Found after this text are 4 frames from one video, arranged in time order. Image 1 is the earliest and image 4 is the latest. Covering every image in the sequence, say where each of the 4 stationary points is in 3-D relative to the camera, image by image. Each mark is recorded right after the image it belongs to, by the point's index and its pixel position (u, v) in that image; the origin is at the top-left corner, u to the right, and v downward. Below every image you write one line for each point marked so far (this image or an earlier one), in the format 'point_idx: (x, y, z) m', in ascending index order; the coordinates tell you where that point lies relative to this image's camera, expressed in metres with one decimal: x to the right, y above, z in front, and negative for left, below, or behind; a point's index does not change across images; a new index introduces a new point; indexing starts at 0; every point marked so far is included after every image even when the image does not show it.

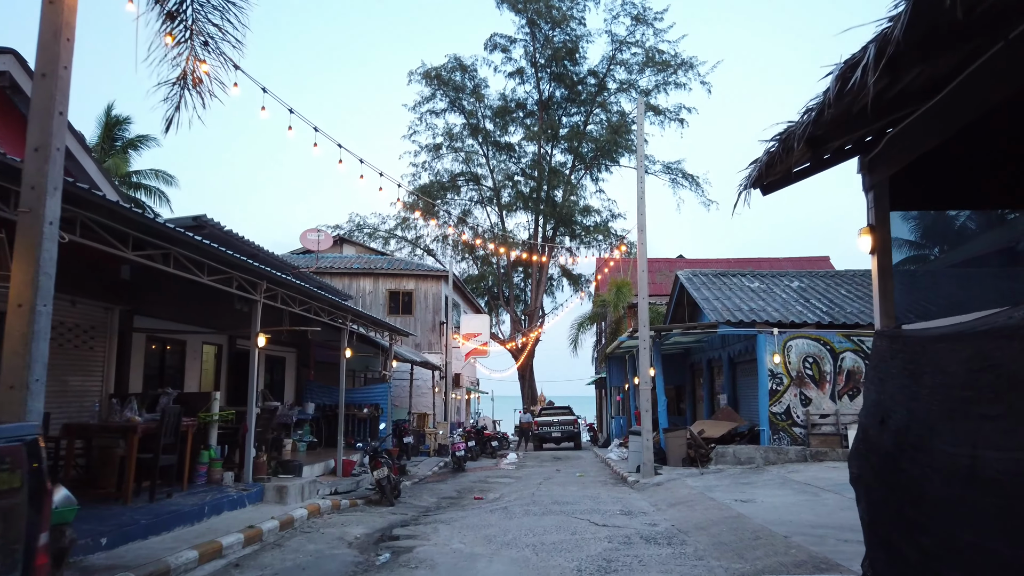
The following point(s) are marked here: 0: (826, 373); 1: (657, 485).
0: (+7.2, -2.0, +15.4) m
1: (+3.0, -4.1, +13.7) m
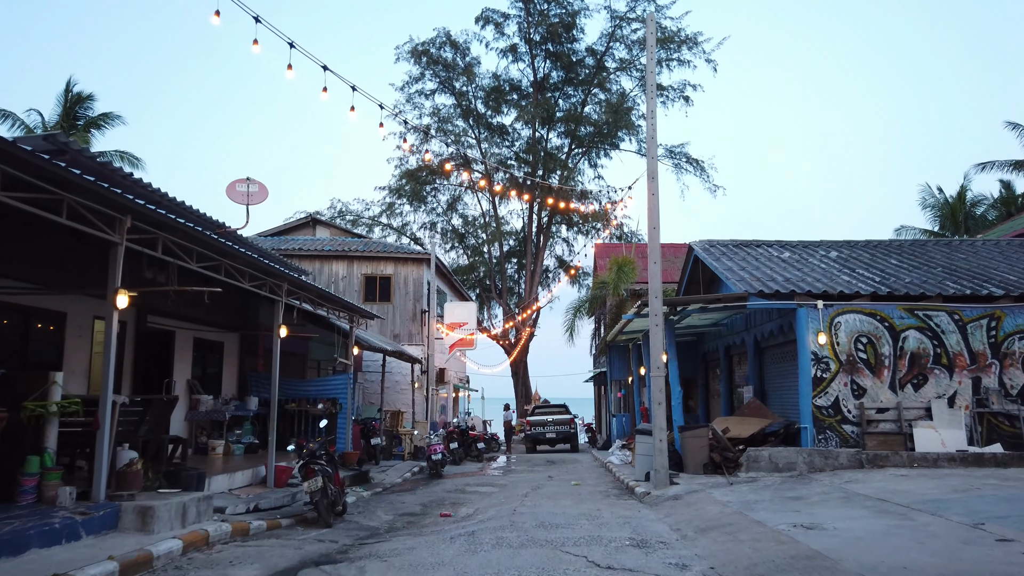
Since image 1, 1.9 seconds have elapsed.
0: (+6.8, -1.3, +12.3) m
1: (+2.6, -3.4, +10.6) m
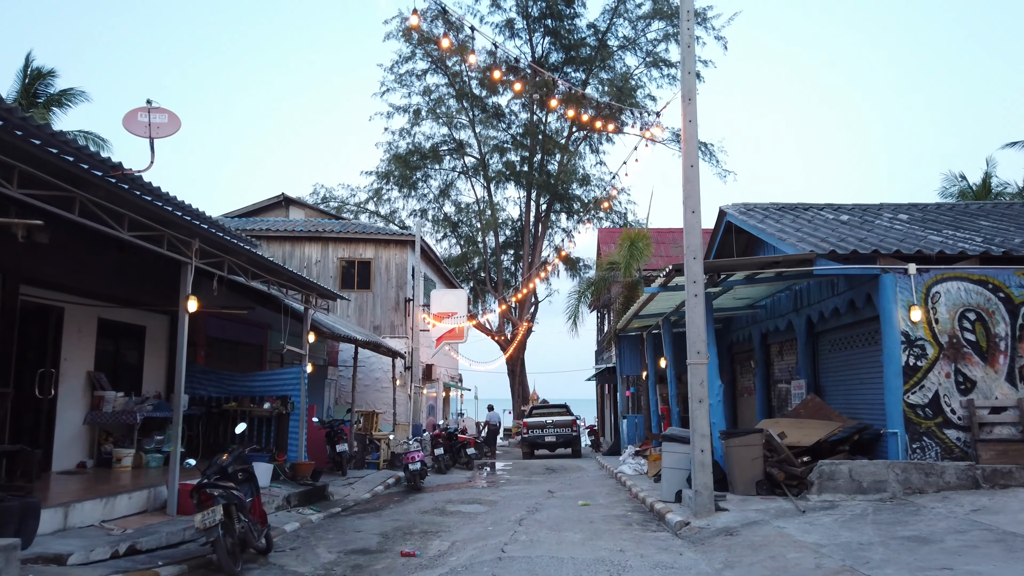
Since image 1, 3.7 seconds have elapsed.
0: (+6.7, -0.7, +9.2) m
1: (+2.4, -2.8, +7.5) m
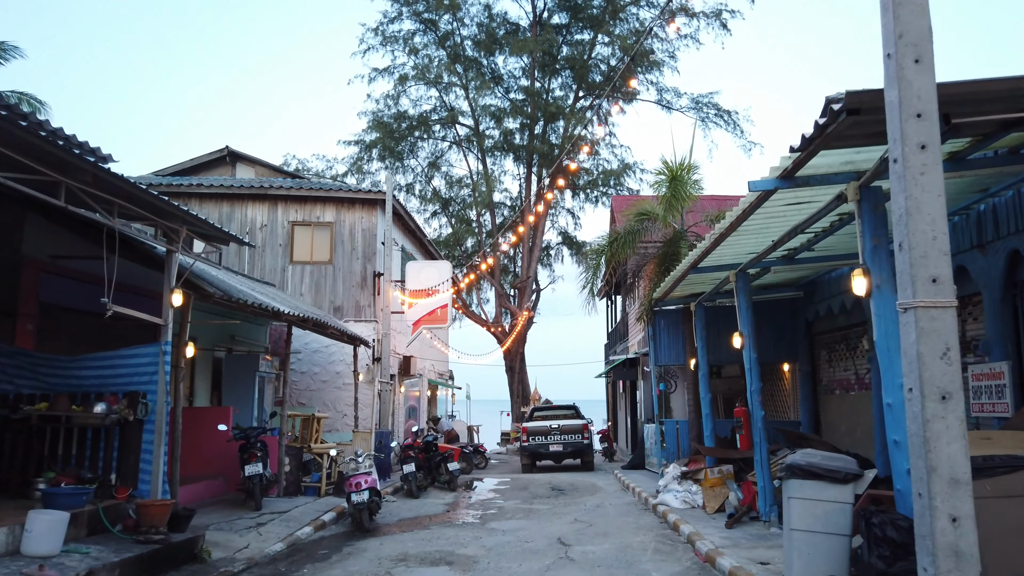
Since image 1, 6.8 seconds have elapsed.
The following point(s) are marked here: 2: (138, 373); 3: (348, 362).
0: (+6.5, +0.2, +4.0) m
1: (+2.3, -1.9, +2.3) m
2: (-4.7, -1.0, +8.3) m
3: (-4.6, -2.1, +18.7) m
